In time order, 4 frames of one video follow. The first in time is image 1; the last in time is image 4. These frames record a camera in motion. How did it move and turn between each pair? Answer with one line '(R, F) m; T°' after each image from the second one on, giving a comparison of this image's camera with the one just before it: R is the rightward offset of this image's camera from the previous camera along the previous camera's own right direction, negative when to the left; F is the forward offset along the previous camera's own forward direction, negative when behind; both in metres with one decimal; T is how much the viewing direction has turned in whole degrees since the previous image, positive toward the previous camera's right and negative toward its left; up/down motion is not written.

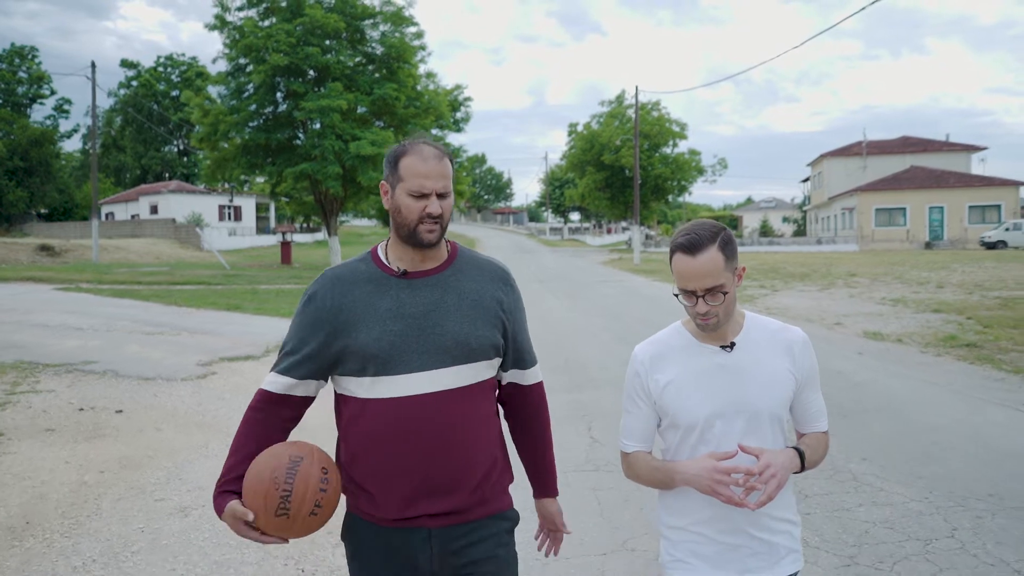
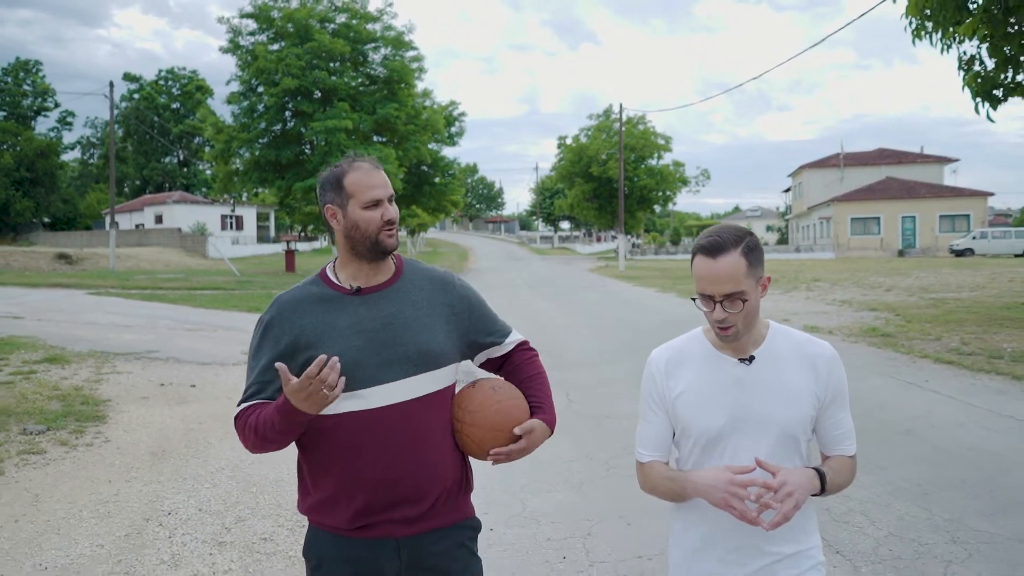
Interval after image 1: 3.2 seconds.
(0.0, -2.2) m; +1°
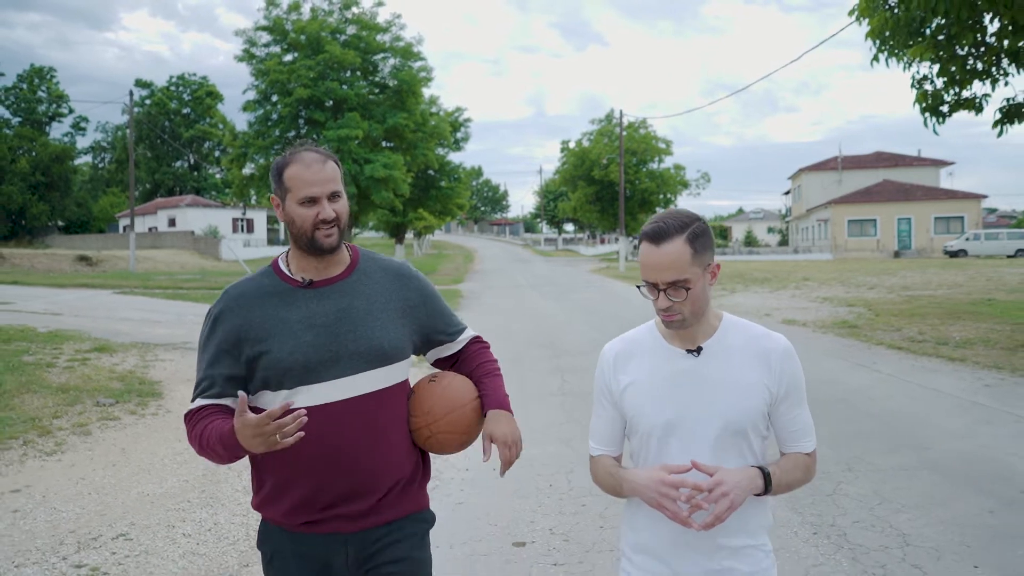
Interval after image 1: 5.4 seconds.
(+0.1, -1.4) m; 0°
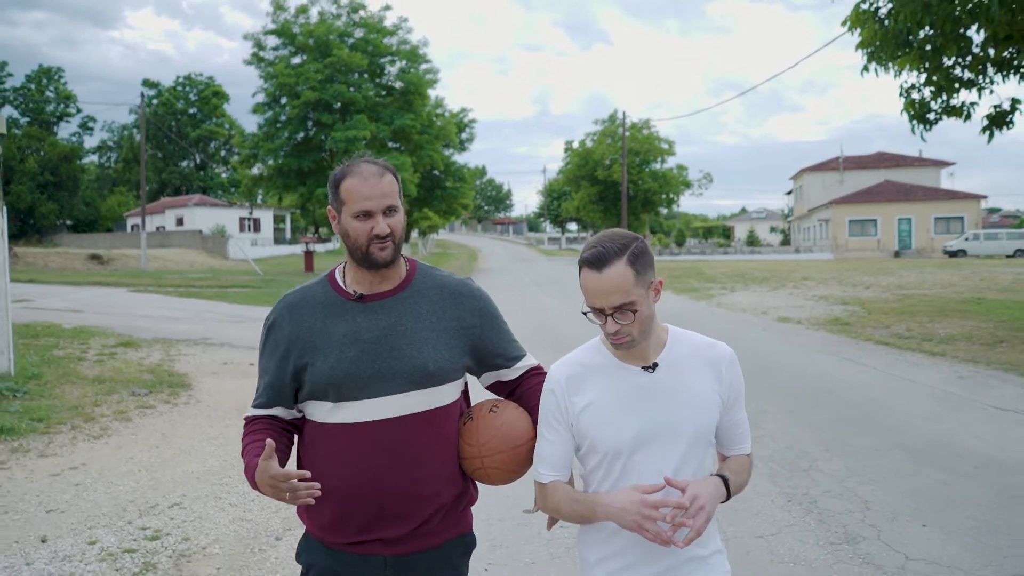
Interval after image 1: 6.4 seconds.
(-0.1, -0.6) m; 0°
